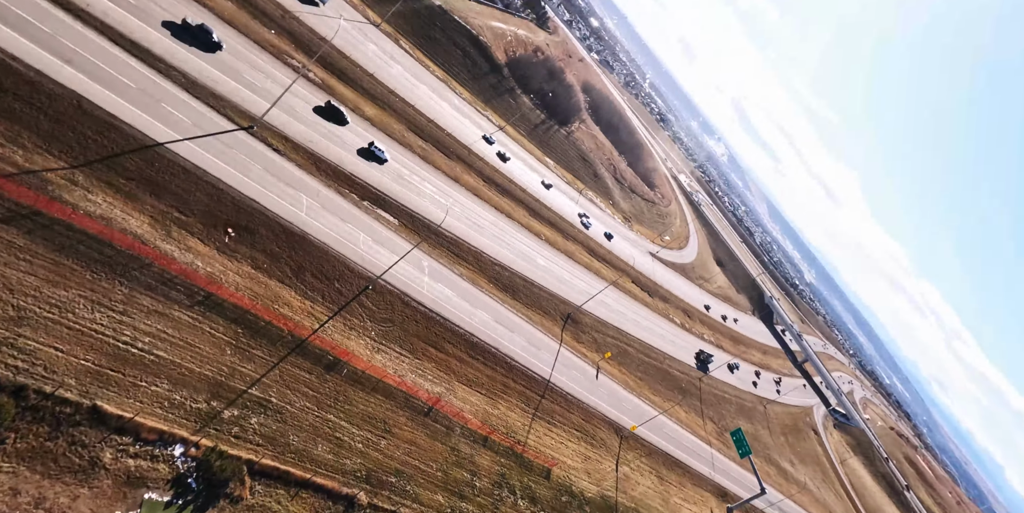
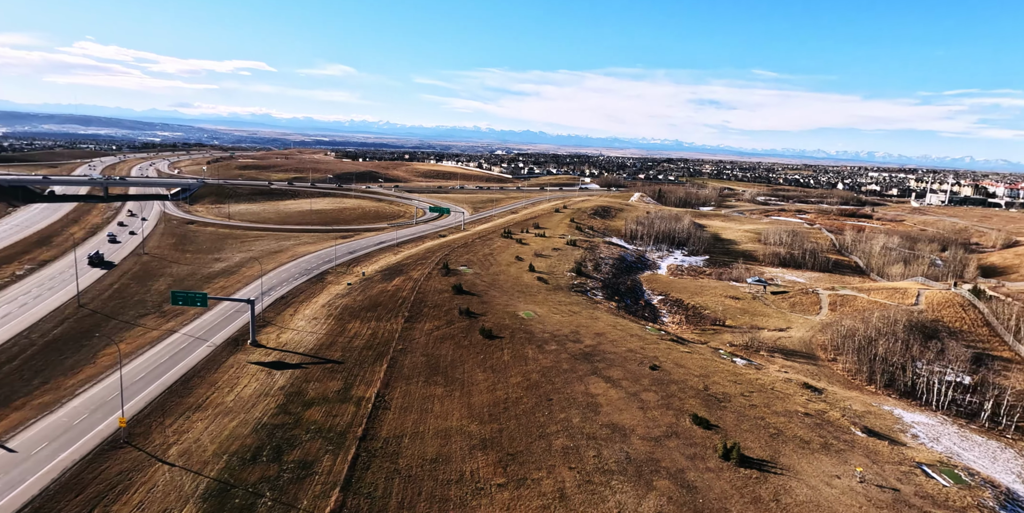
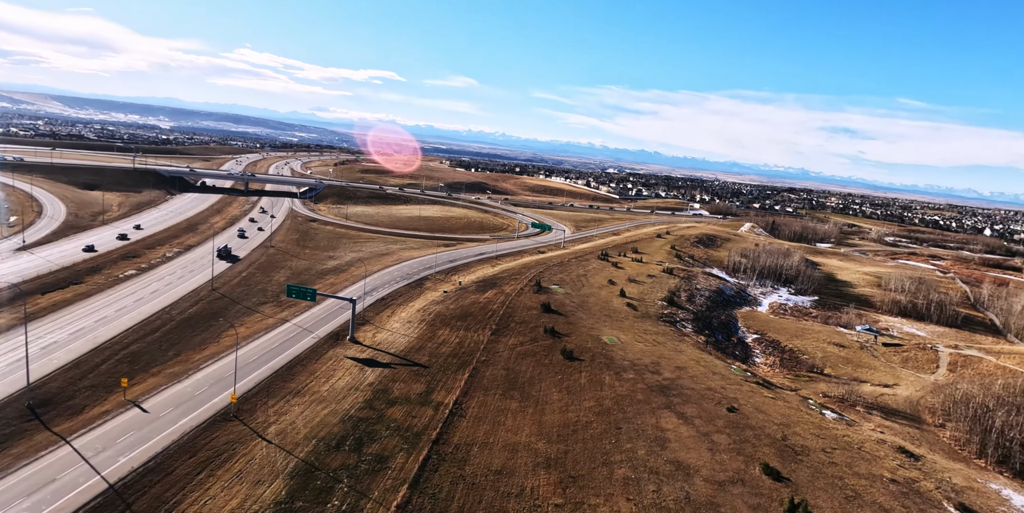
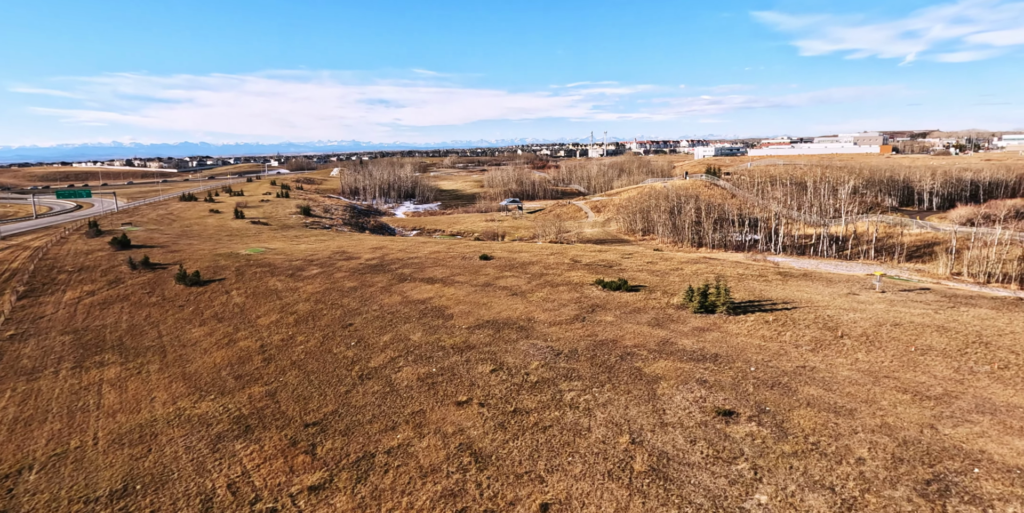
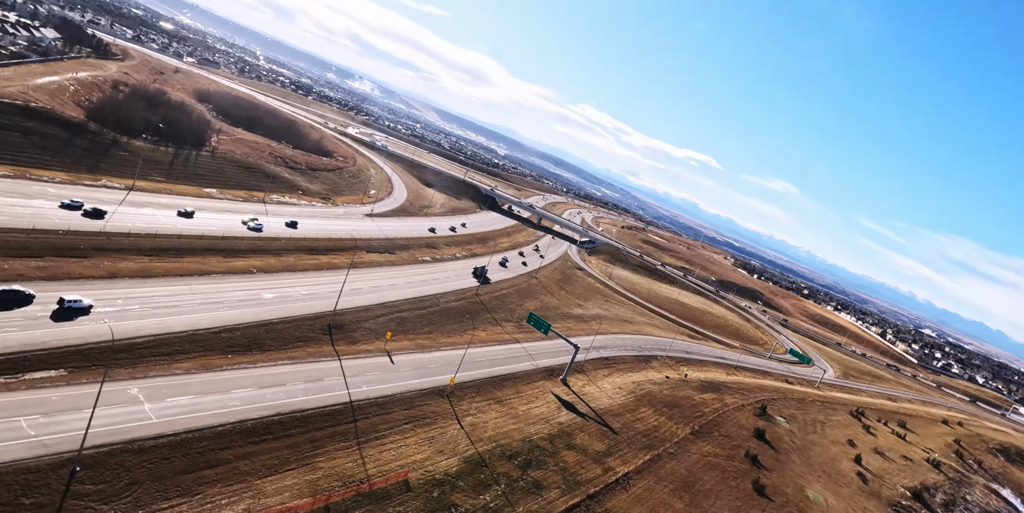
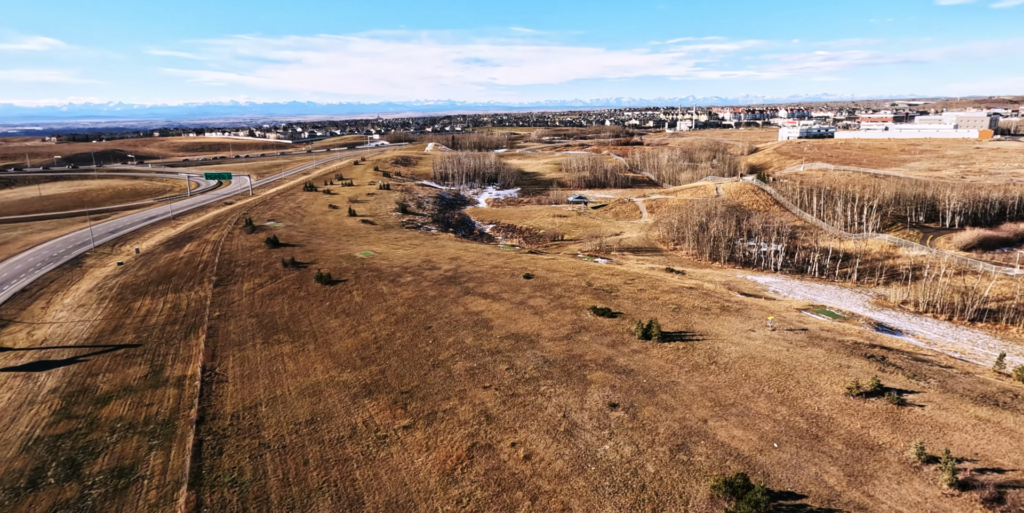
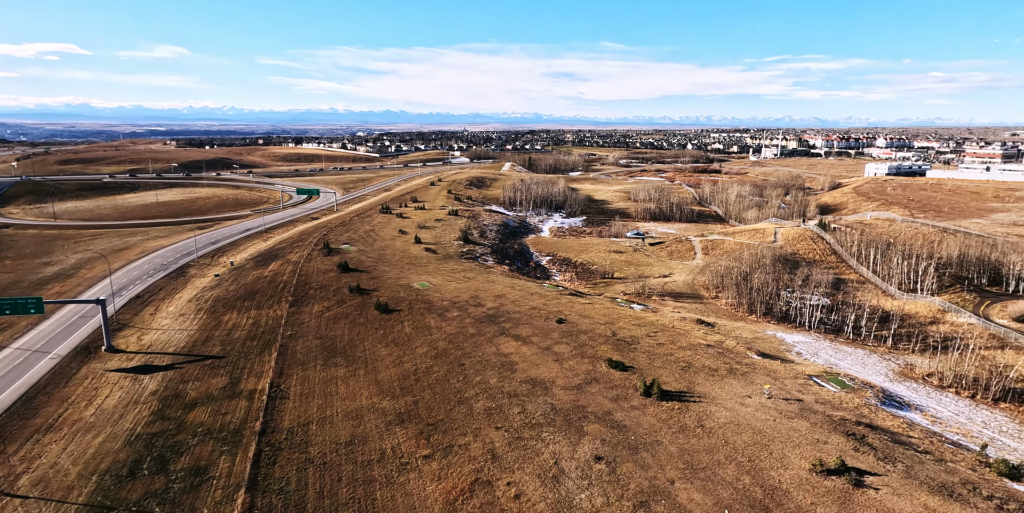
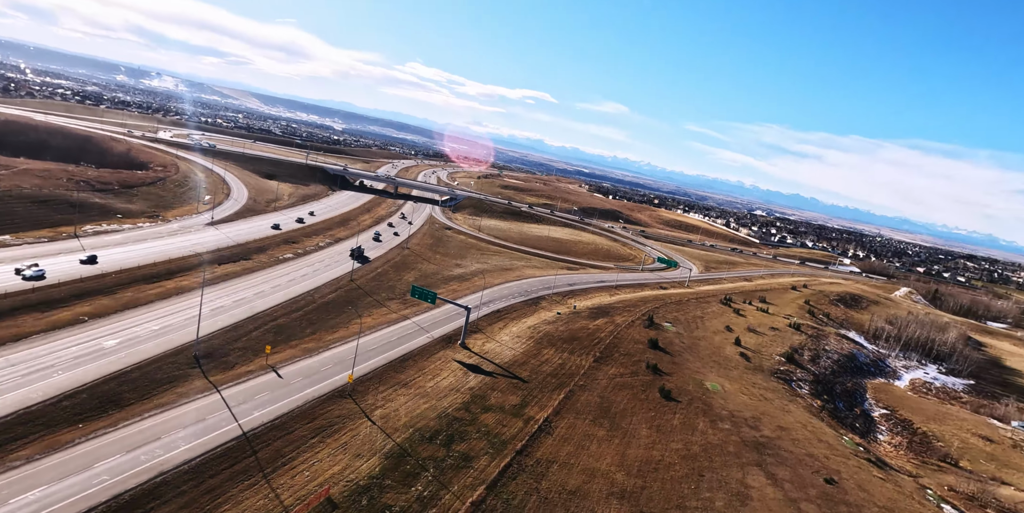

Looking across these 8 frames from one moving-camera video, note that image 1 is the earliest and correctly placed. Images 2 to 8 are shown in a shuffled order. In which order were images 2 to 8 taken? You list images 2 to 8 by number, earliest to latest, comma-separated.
5, 8, 3, 2, 7, 6, 4
